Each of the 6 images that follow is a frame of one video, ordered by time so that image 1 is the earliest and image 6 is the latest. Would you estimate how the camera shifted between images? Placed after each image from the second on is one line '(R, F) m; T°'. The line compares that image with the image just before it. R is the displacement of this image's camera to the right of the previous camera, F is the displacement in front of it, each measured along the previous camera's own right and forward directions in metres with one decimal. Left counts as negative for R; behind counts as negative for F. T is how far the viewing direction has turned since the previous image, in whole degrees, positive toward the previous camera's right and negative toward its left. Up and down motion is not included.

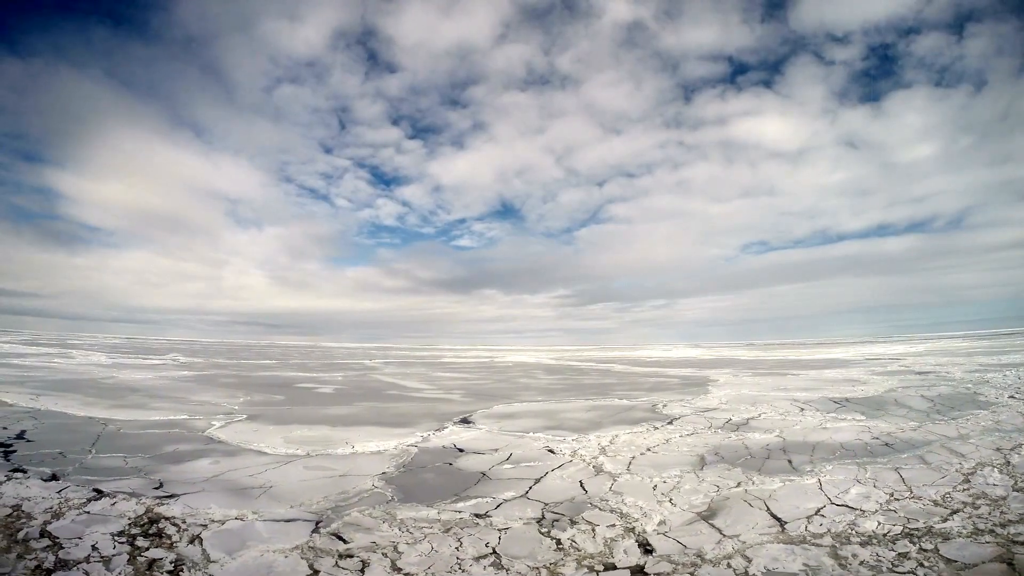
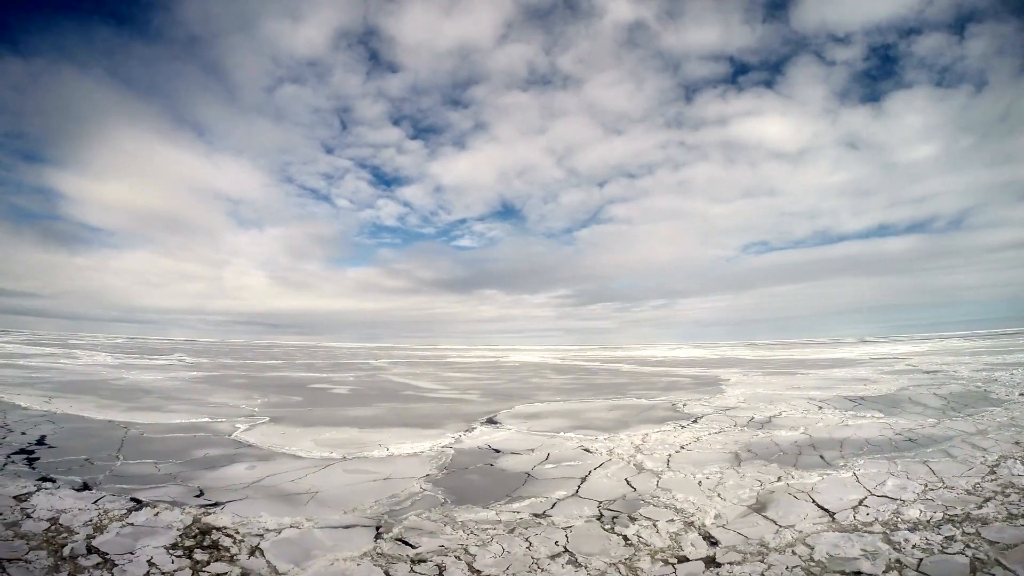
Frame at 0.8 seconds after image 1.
(-0.7, 0.0) m; 0°
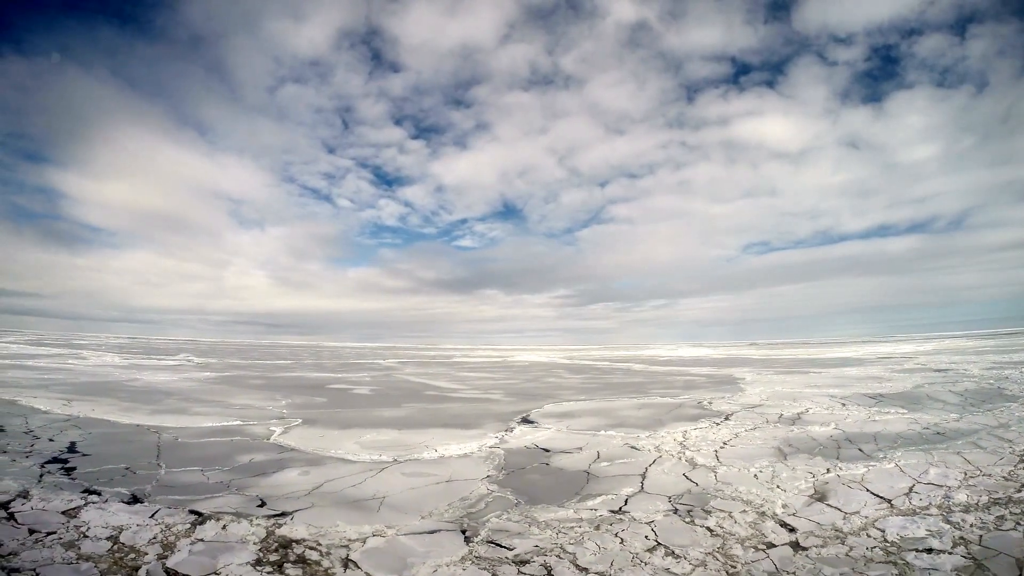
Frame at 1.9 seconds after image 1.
(-0.9, -0.1) m; 0°
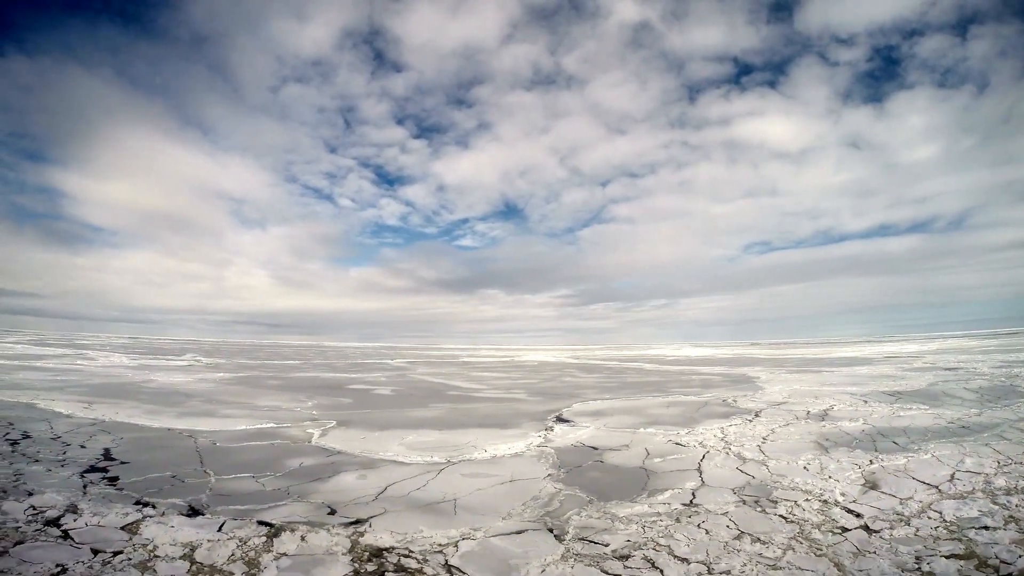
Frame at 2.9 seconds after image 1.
(-0.9, -0.1) m; 0°
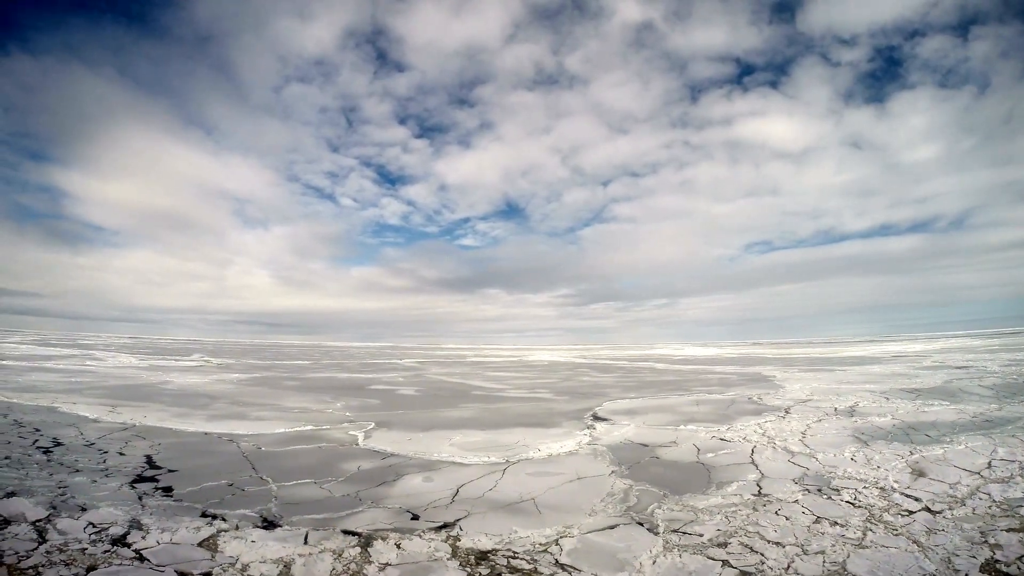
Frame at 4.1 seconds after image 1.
(-1.0, -0.1) m; 0°
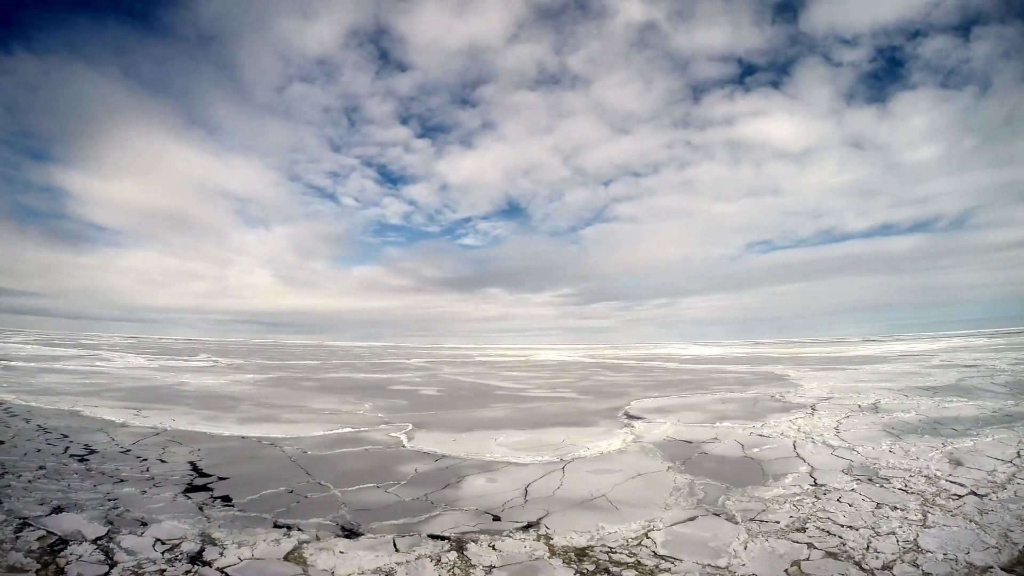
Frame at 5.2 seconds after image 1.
(-1.0, -0.1) m; 0°
